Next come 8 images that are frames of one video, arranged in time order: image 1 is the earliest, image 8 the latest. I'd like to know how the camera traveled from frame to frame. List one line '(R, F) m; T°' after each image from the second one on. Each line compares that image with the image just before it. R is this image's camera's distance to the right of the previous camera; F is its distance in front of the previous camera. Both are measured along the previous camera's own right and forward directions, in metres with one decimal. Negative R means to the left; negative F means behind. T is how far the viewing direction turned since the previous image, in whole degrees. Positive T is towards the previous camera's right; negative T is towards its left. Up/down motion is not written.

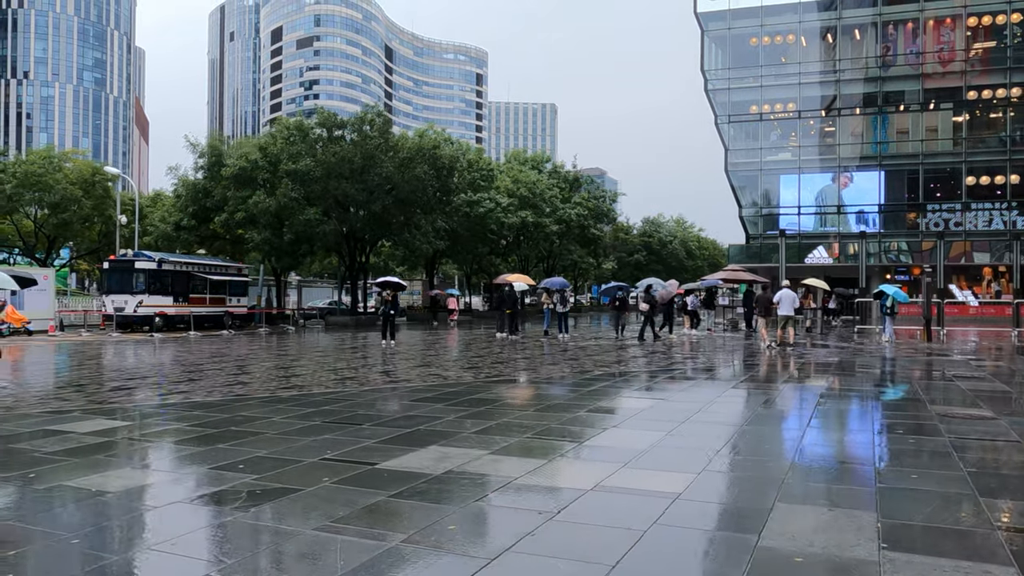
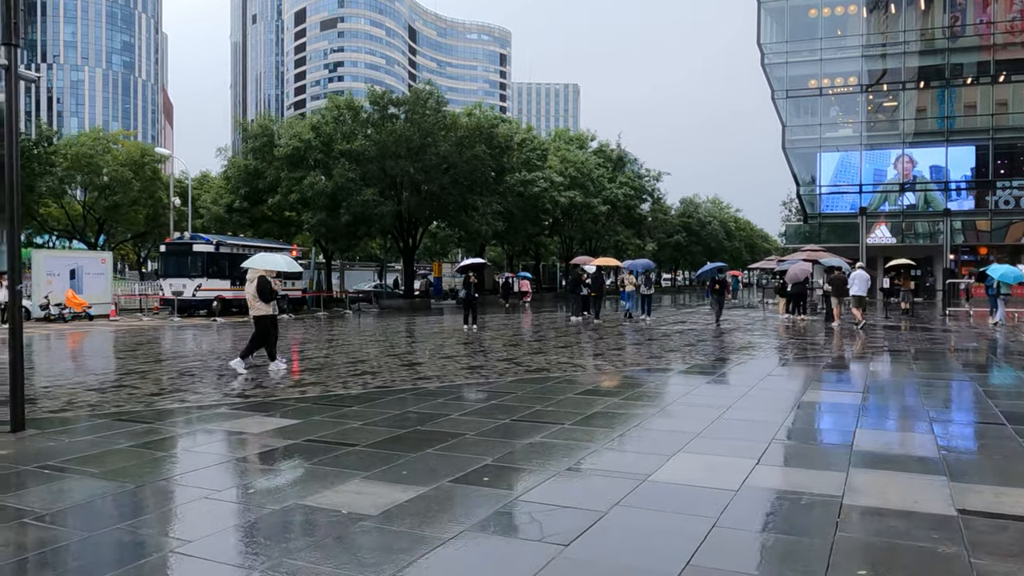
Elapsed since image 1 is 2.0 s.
(-1.7, +0.8) m; -1°
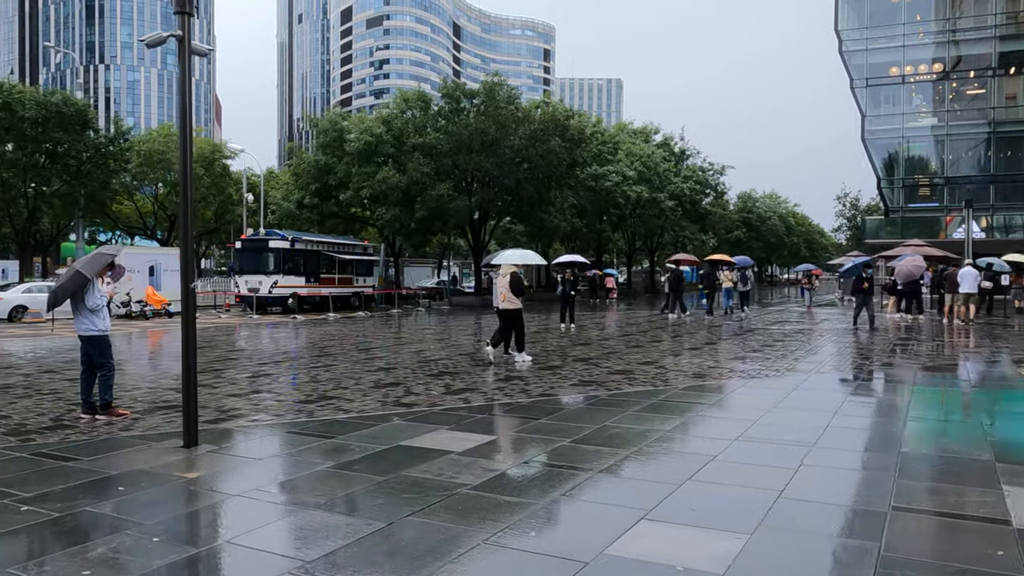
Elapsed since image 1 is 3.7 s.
(-1.4, +0.8) m; -3°
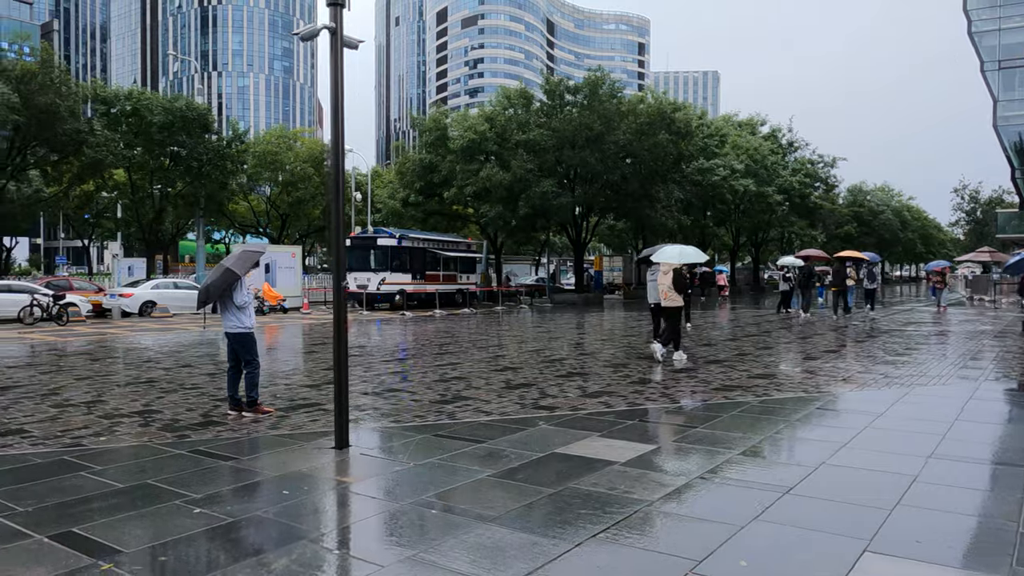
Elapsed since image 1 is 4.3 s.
(-0.5, +0.3) m; -7°
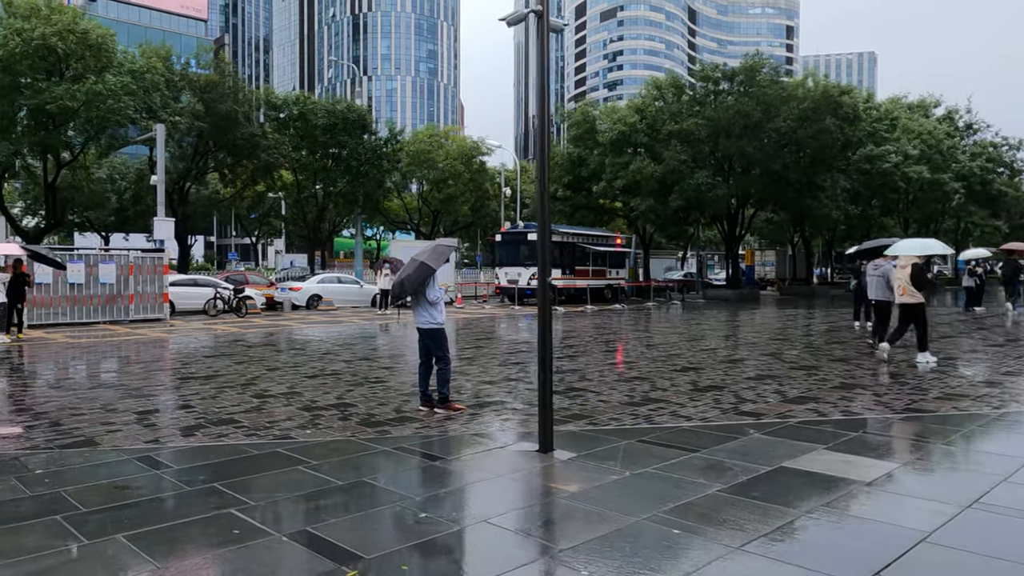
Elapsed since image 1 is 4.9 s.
(-0.5, +0.3) m; -10°
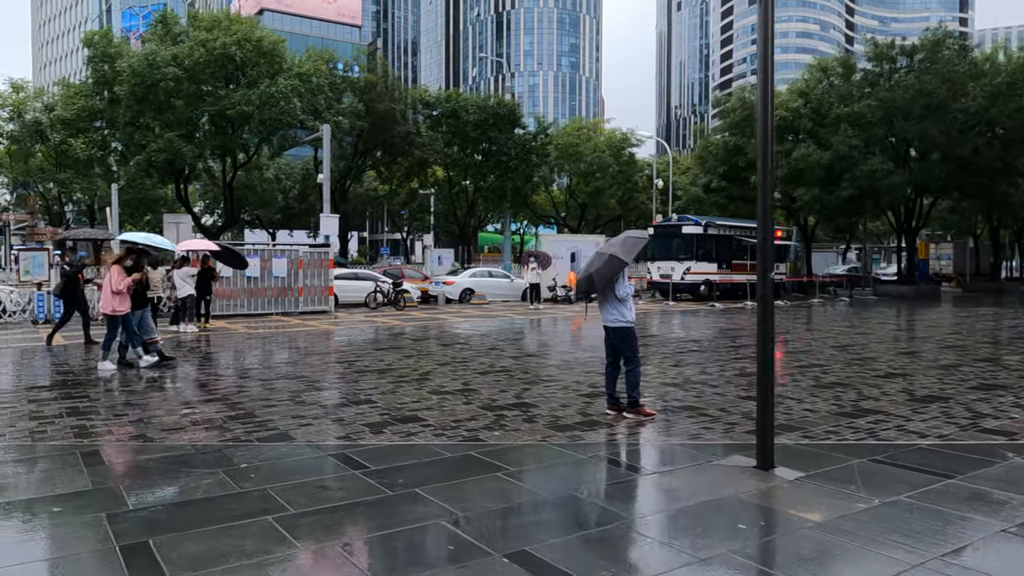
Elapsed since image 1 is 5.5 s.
(-0.5, +0.4) m; -10°
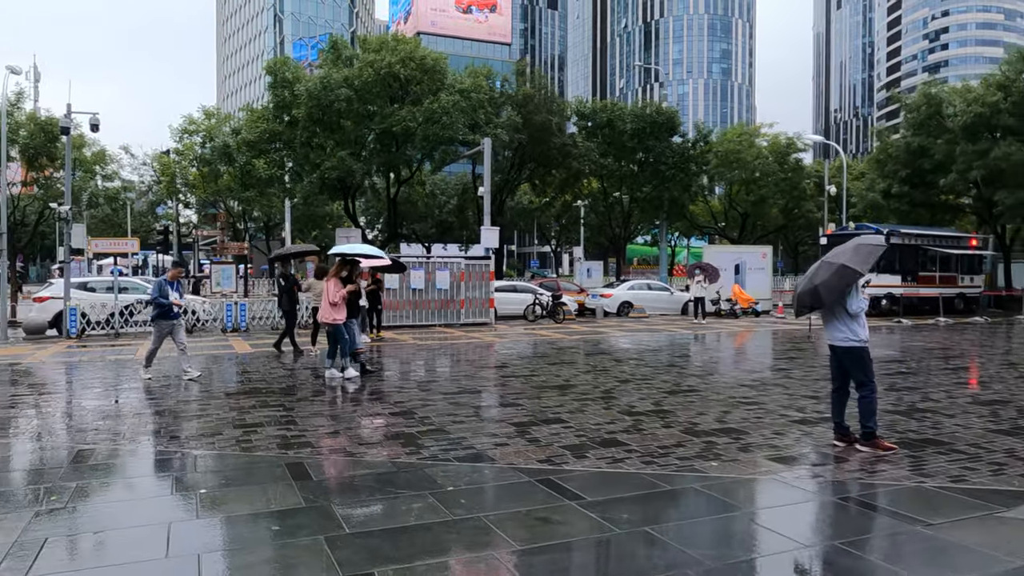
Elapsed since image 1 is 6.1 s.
(-0.5, +0.4) m; -11°
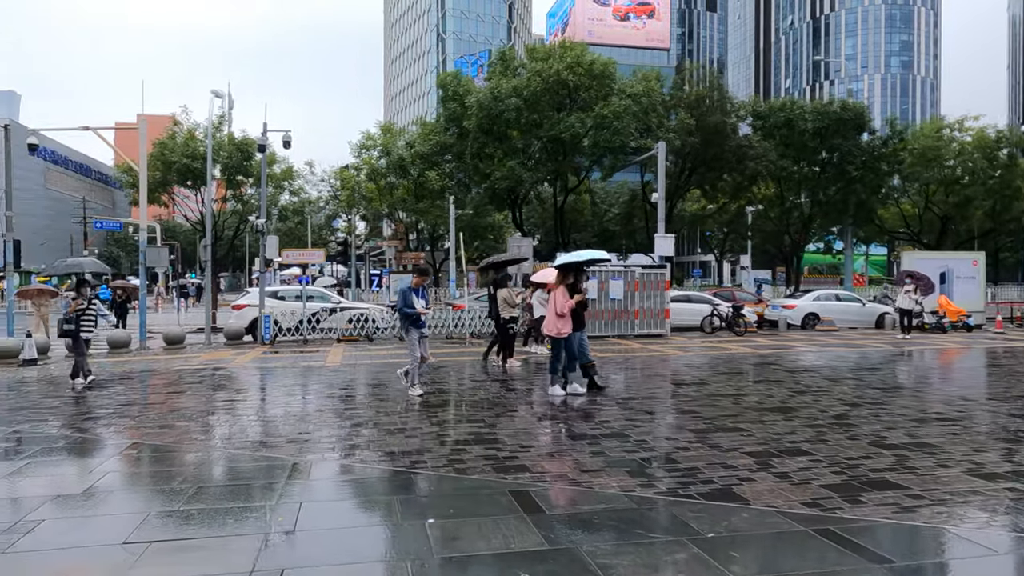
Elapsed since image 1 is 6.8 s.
(-0.6, +0.6) m; -11°
